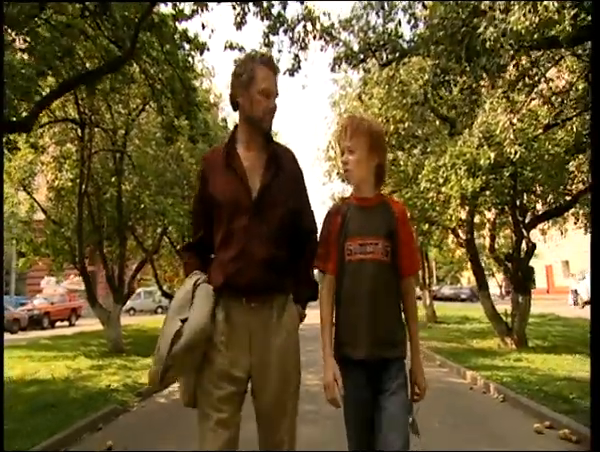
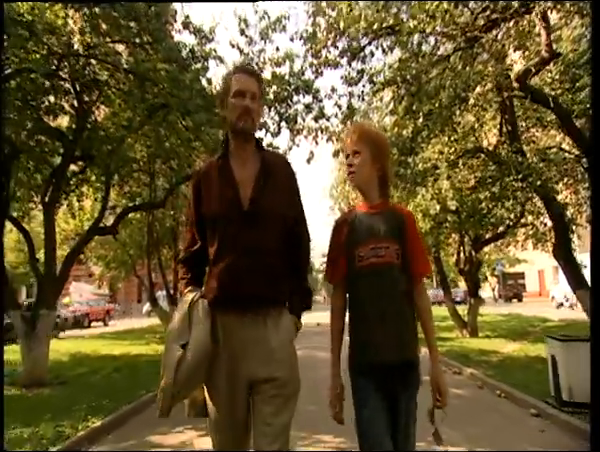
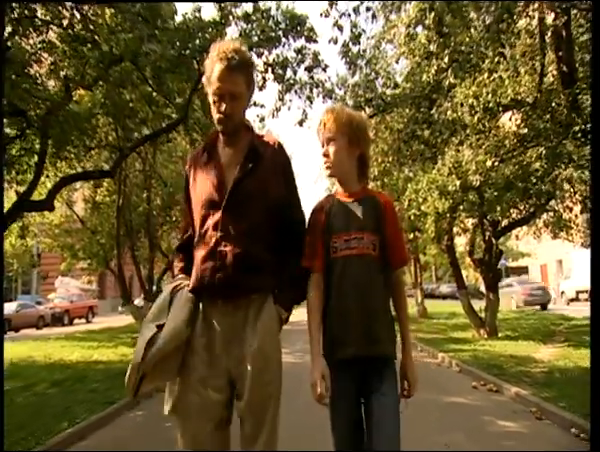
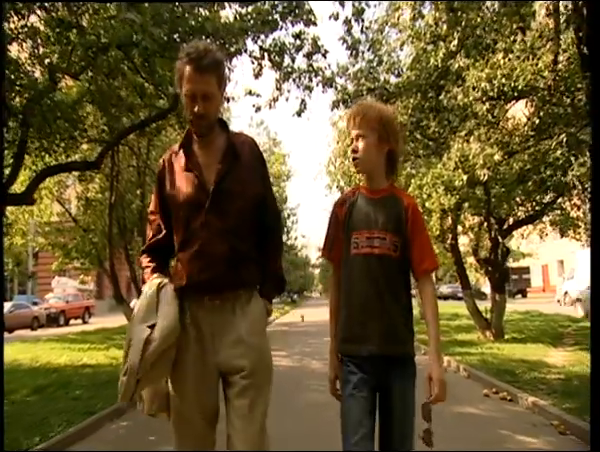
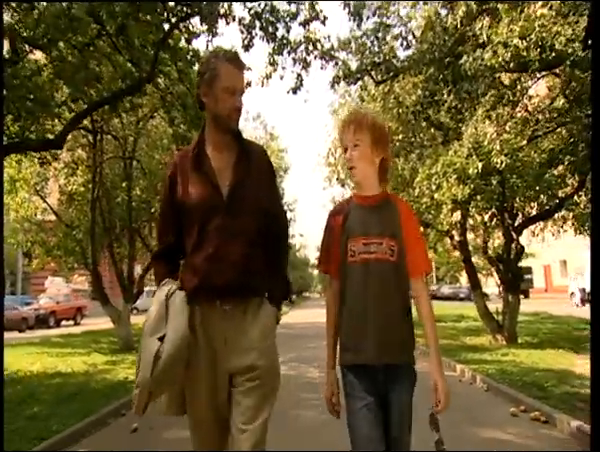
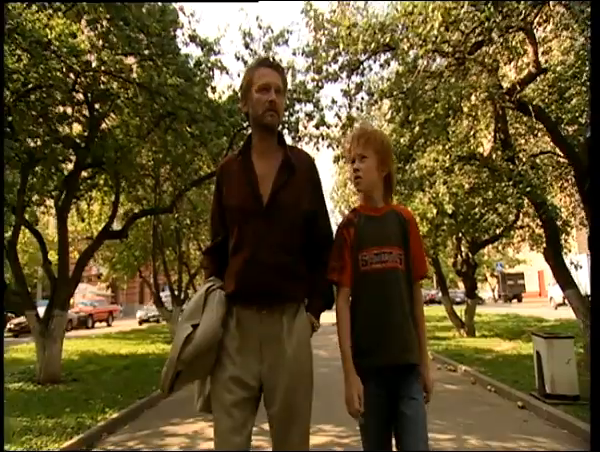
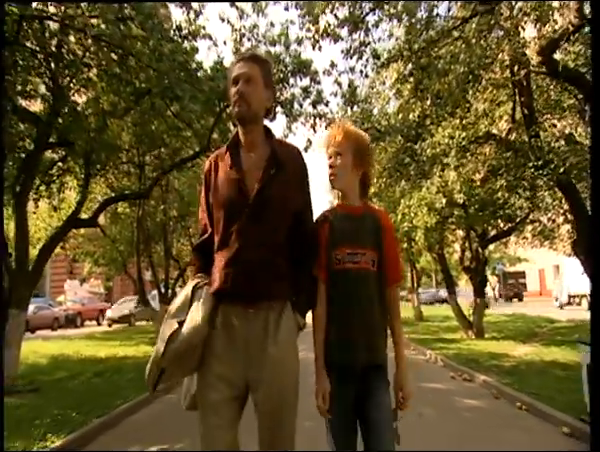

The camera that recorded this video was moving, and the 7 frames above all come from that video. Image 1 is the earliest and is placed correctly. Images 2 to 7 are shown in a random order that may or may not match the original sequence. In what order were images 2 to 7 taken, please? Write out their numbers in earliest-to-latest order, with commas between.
5, 4, 3, 7, 2, 6
